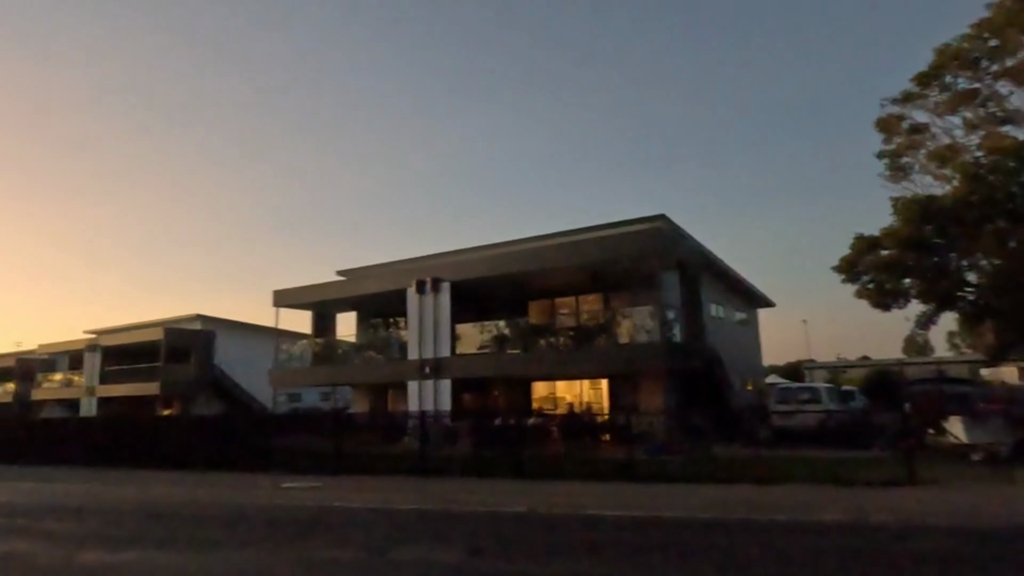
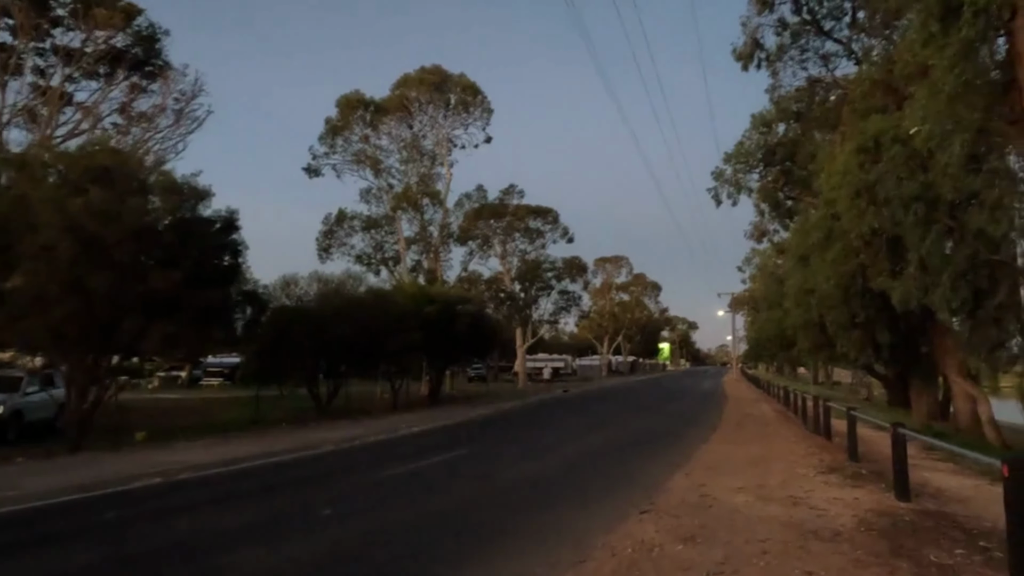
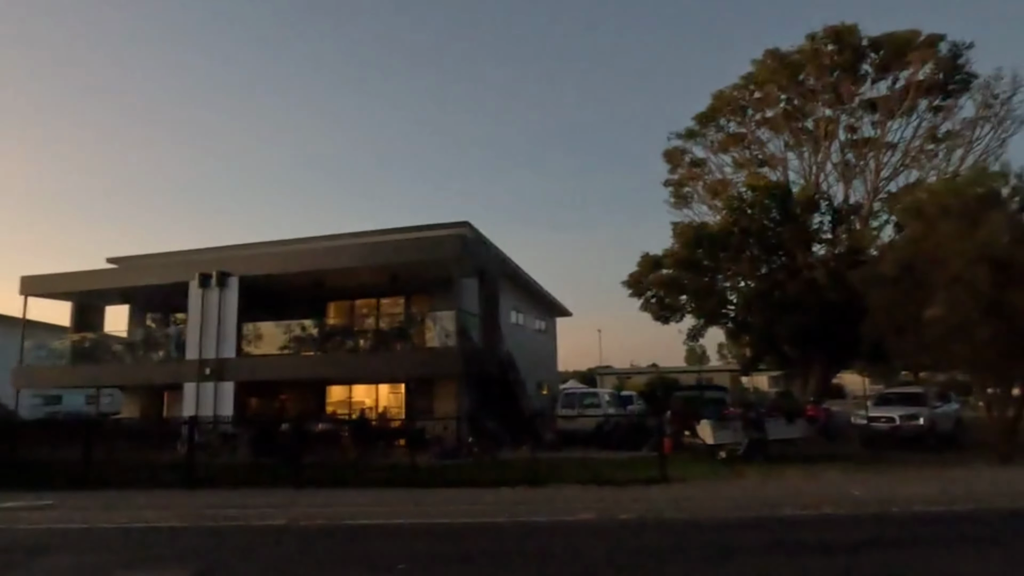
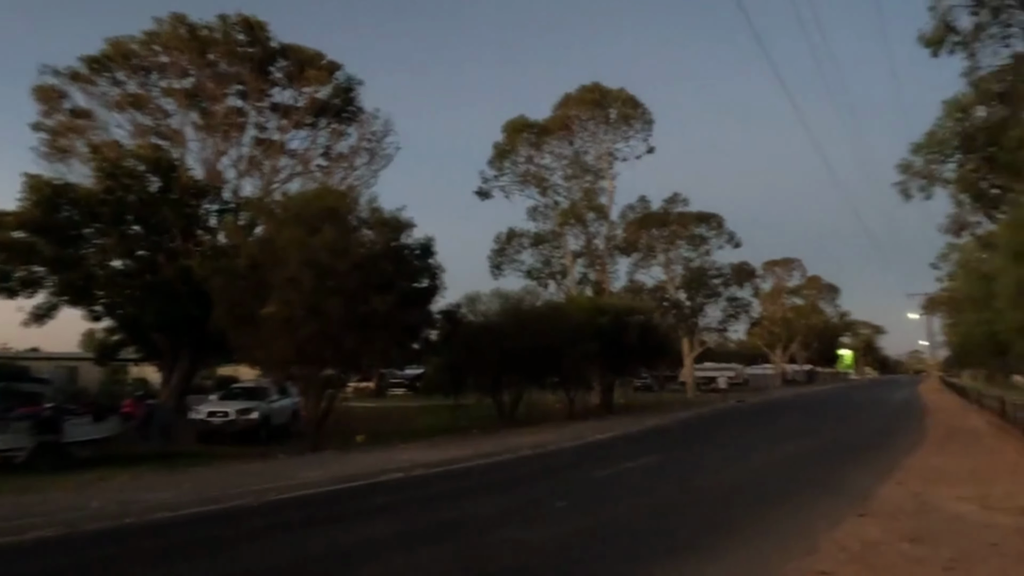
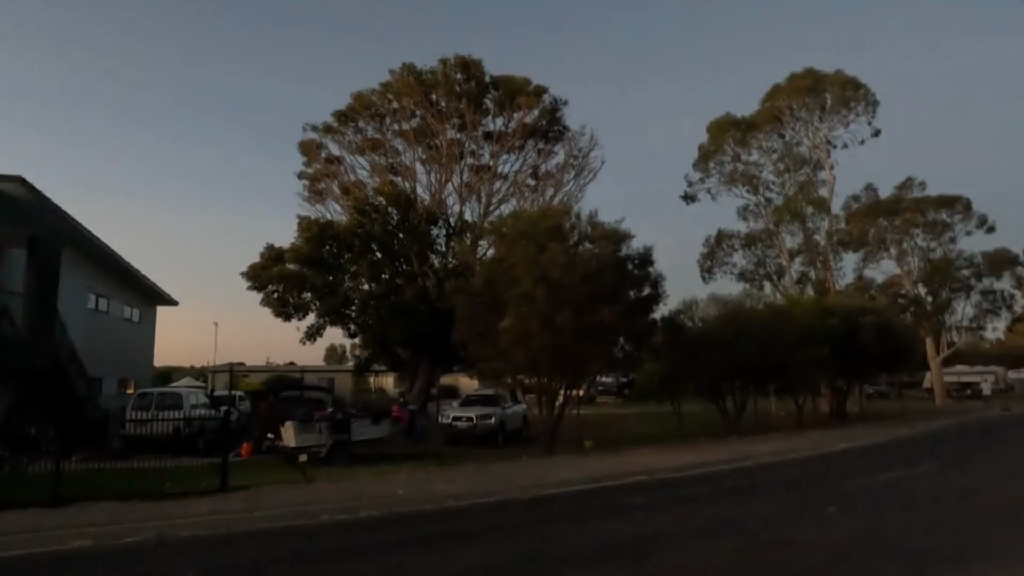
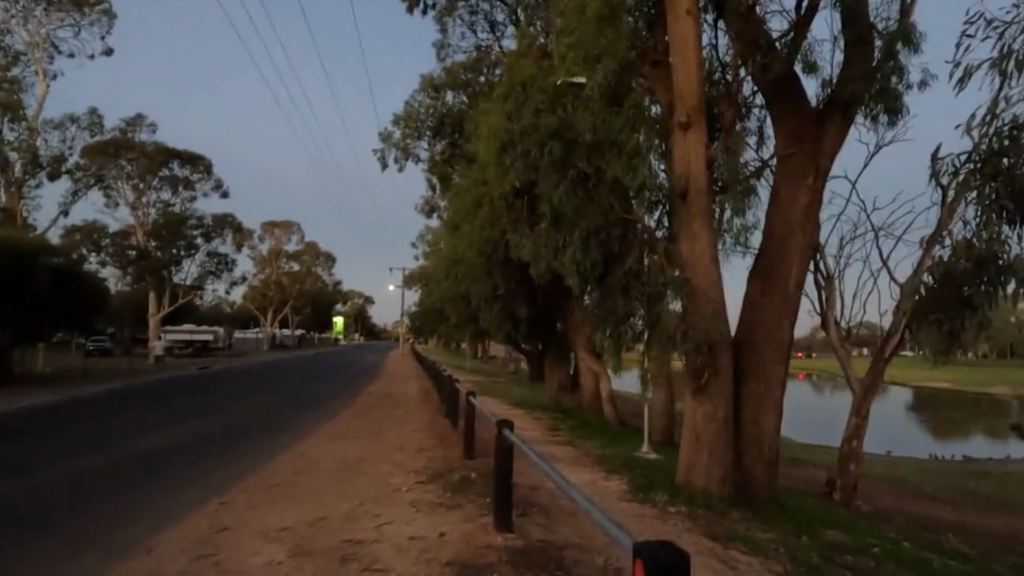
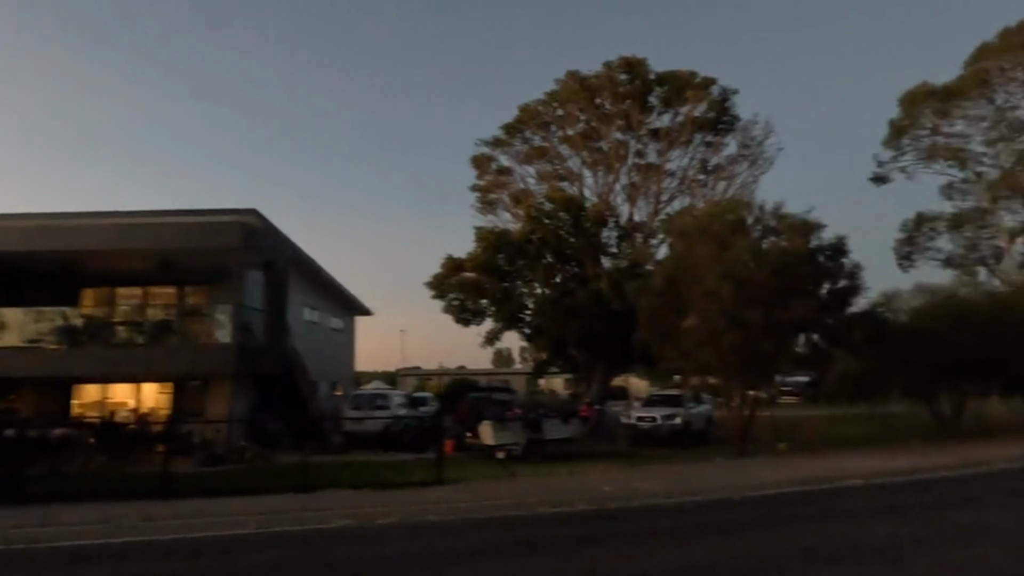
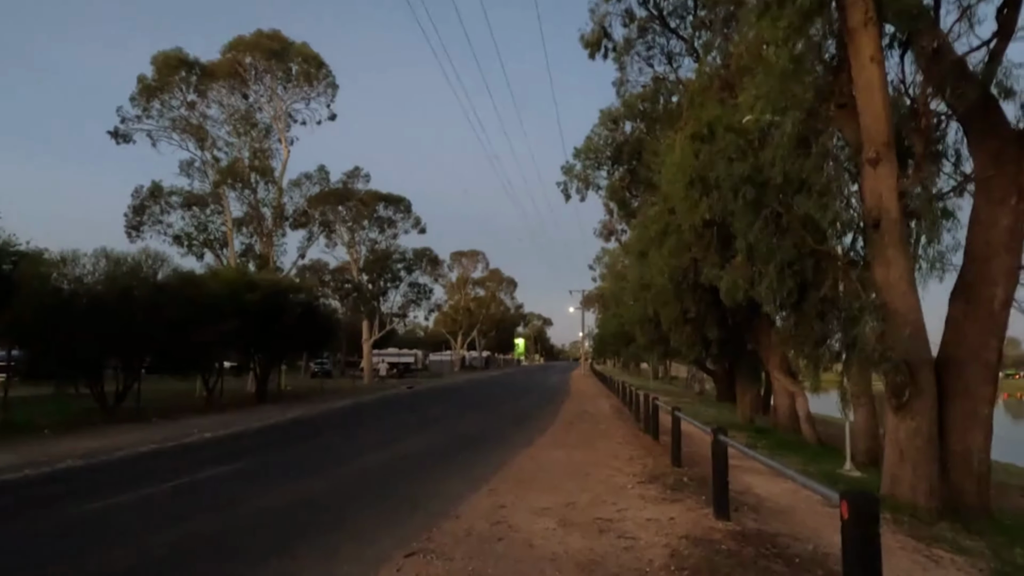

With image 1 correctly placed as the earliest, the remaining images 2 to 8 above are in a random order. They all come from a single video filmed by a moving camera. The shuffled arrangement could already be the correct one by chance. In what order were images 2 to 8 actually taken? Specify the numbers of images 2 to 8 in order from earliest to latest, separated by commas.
3, 7, 5, 4, 2, 8, 6
